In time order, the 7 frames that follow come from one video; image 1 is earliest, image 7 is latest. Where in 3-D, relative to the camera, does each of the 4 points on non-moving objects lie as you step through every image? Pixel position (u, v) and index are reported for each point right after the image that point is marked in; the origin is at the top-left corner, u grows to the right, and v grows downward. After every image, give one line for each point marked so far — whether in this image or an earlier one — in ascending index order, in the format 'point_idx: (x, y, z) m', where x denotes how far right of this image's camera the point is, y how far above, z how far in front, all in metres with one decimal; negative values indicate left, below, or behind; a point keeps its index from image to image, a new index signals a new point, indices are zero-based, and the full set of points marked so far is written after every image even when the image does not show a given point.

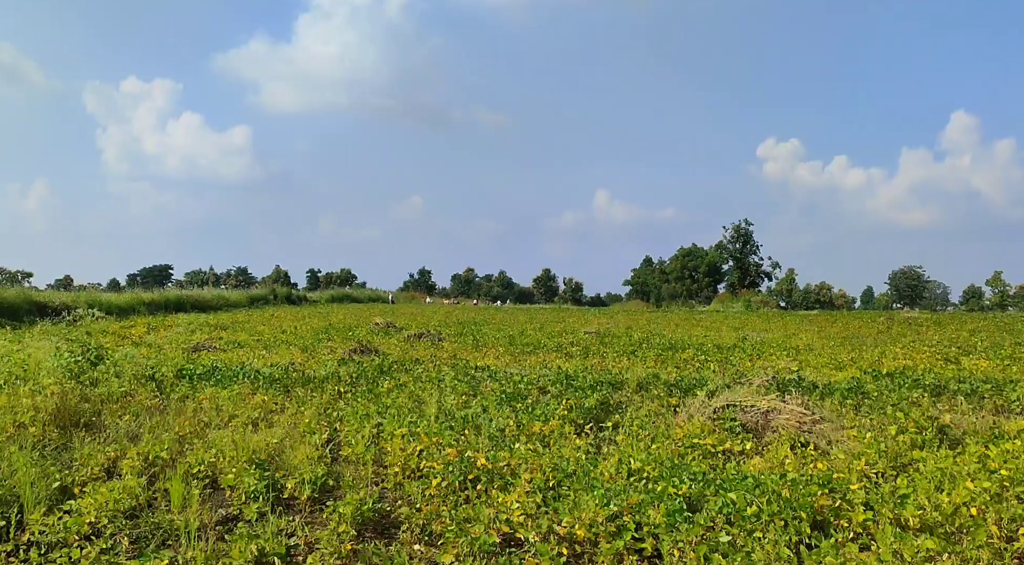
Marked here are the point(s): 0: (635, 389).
0: (+1.8, -1.6, +11.2) m
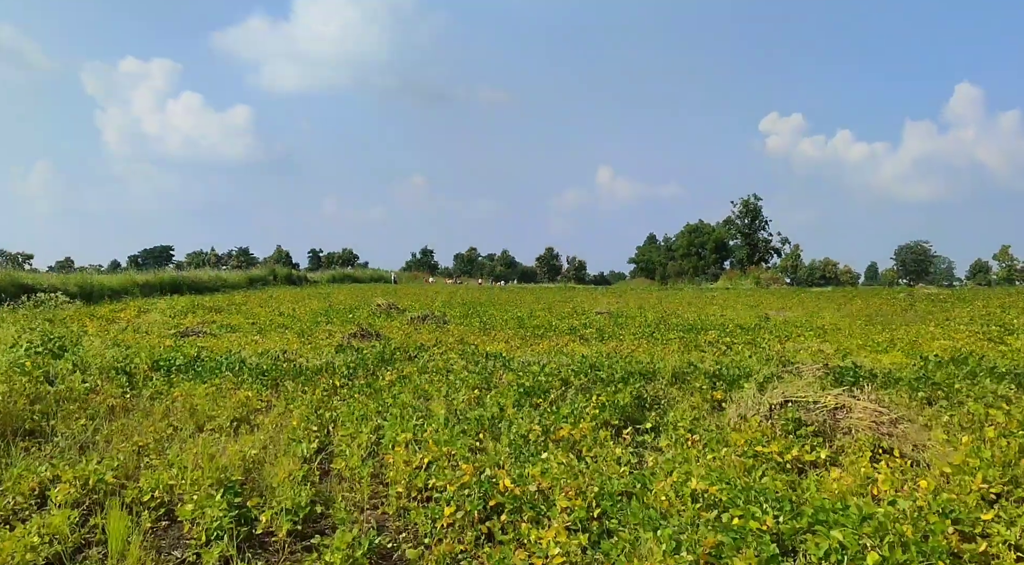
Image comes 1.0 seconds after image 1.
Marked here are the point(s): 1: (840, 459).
0: (+2.0, -1.3, +9.8) m
1: (+2.8, -1.5, +6.6) m
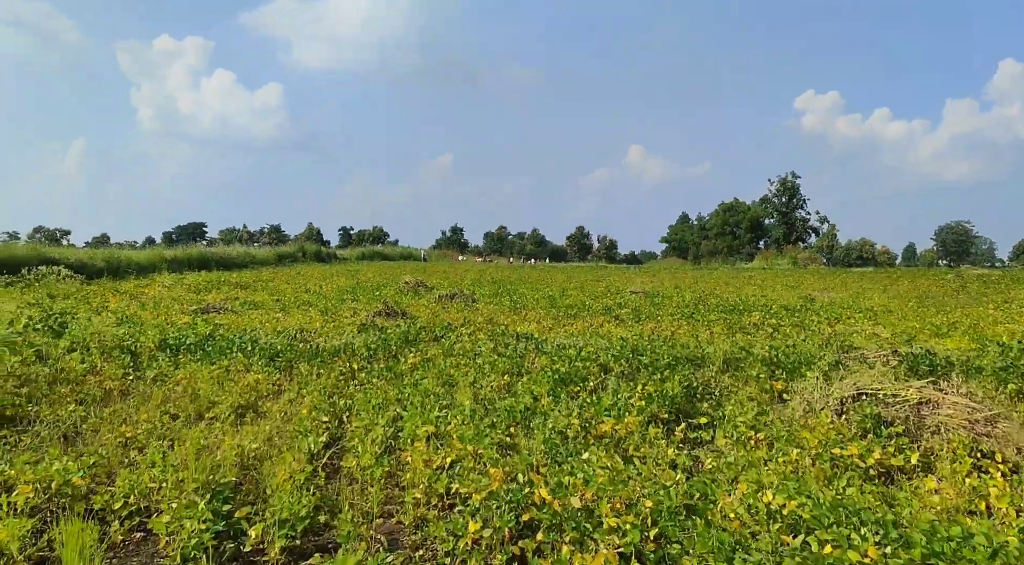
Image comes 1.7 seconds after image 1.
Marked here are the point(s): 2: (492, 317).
0: (+2.4, -1.0, +8.9) m
1: (+3.1, -1.3, +5.7) m
2: (-0.4, -0.6, +14.4) m
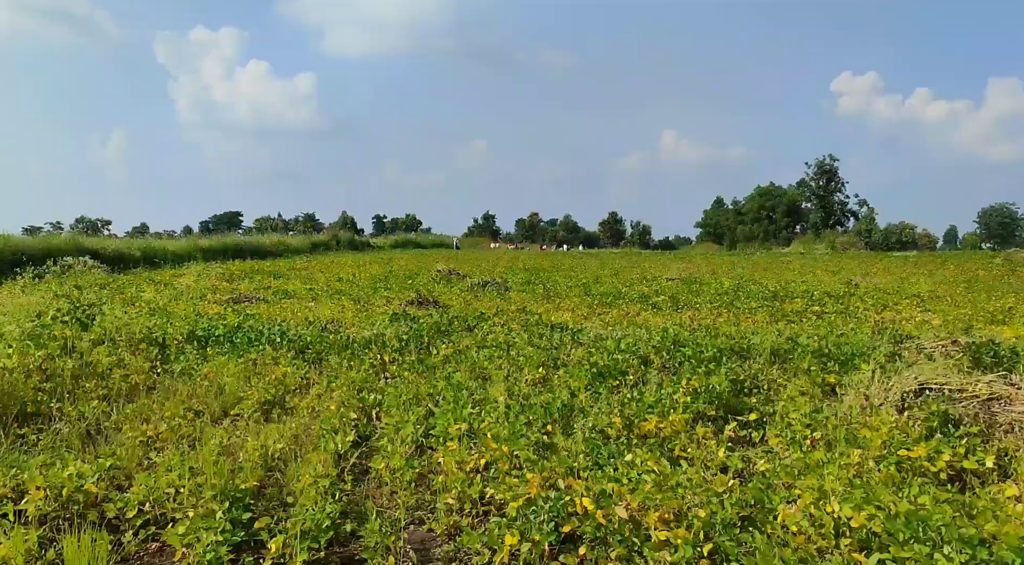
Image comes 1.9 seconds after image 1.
0: (+2.8, -0.9, +8.4) m
1: (+3.3, -1.3, +5.2) m
2: (+0.3, -0.4, +14.1) m
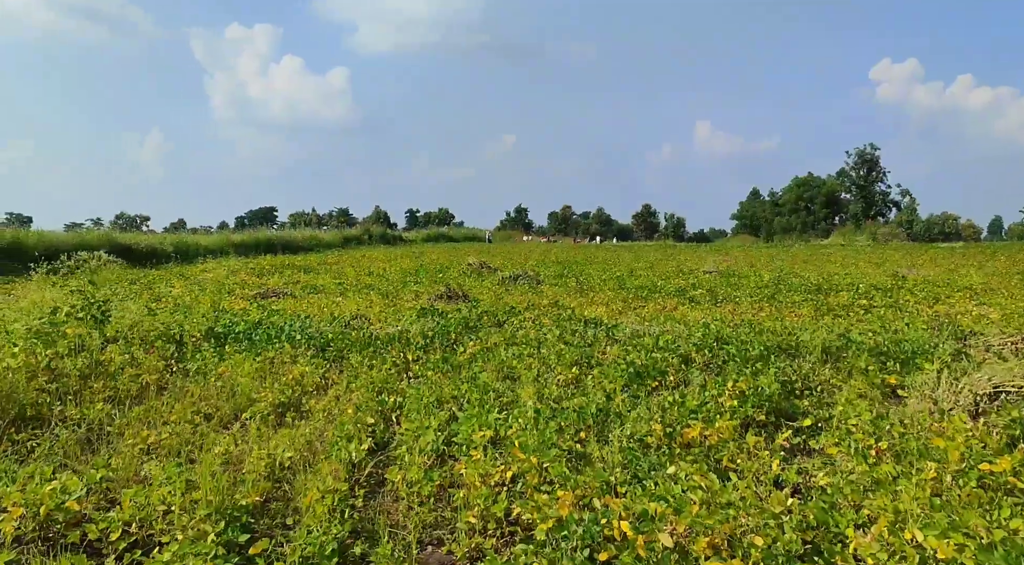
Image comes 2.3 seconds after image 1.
0: (+3.1, -0.8, +7.8) m
1: (+3.5, -1.2, +4.5) m
2: (+0.8, -0.3, +13.5) m
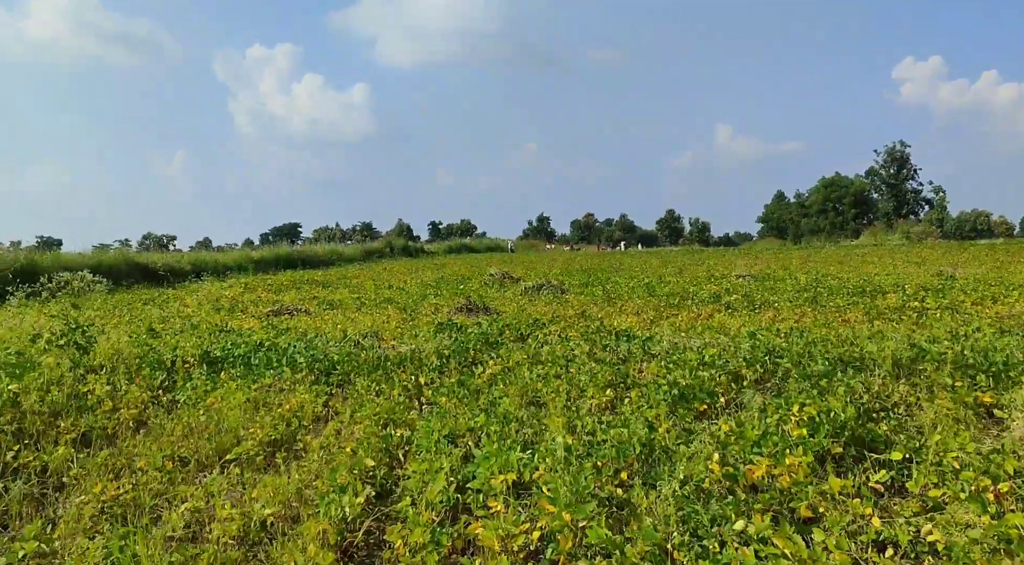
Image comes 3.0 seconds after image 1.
0: (+3.3, -0.8, +6.8) m
1: (+3.6, -1.2, +3.5) m
2: (+1.2, -0.5, +12.6) m
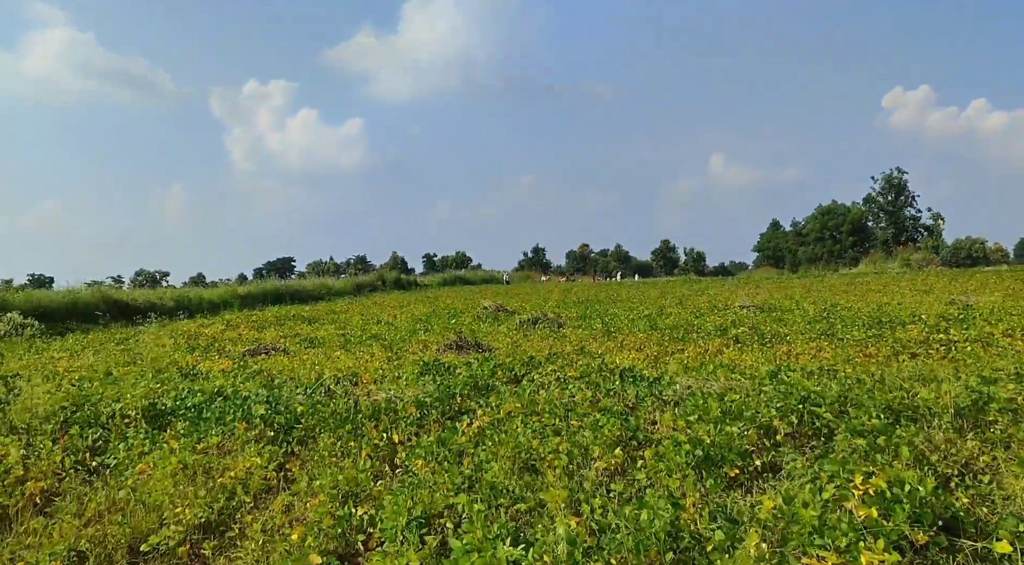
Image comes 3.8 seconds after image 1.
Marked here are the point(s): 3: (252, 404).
0: (+3.3, -1.1, +5.7) m
1: (+3.6, -1.3, +2.4) m
2: (+1.1, -1.0, +11.5) m
3: (-2.5, -1.2, +7.4) m
